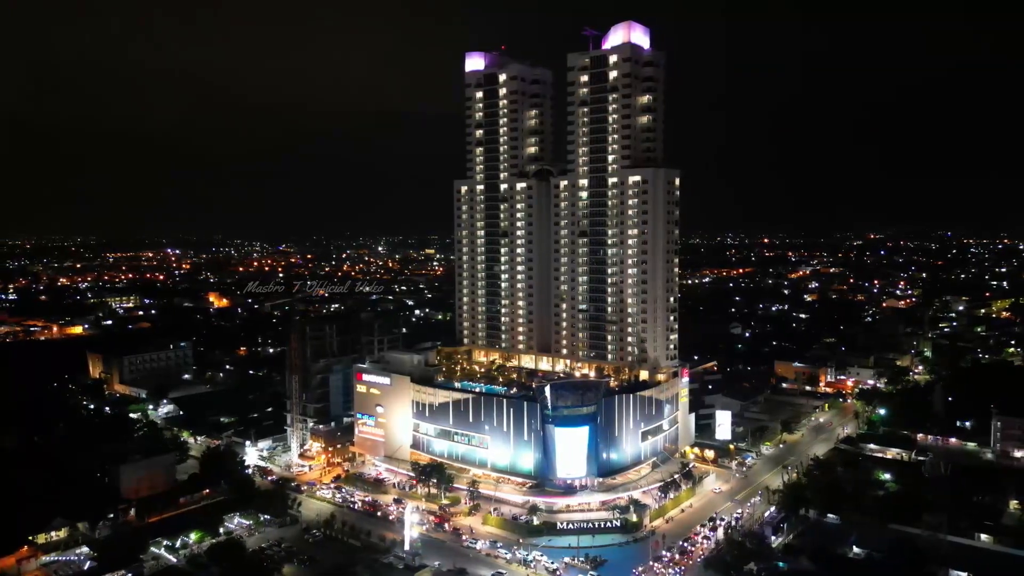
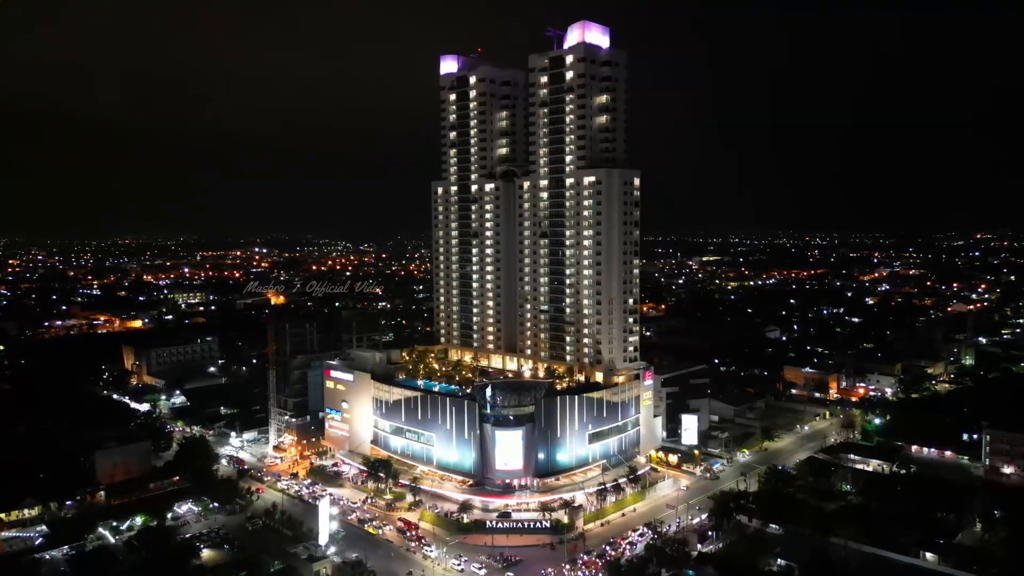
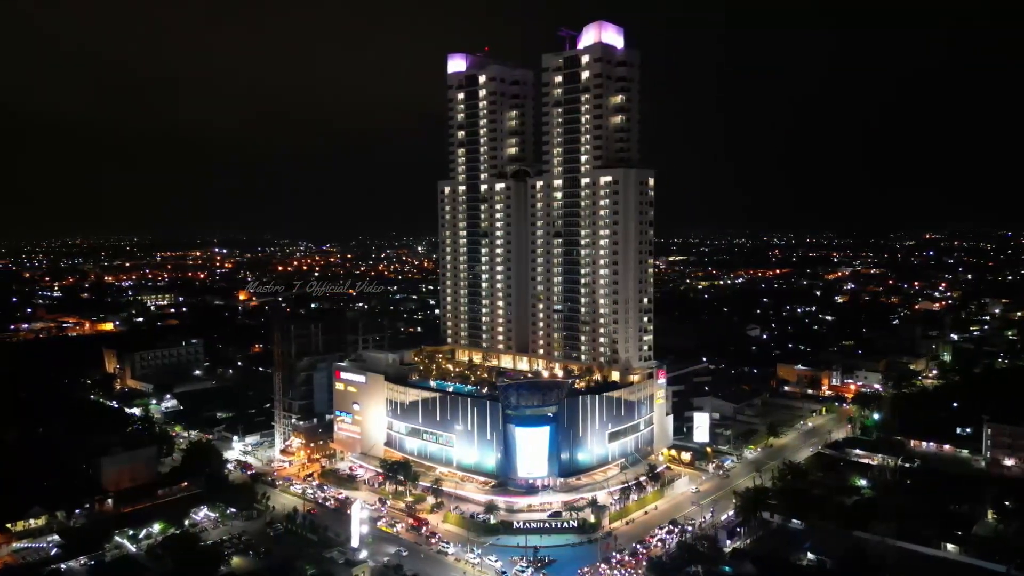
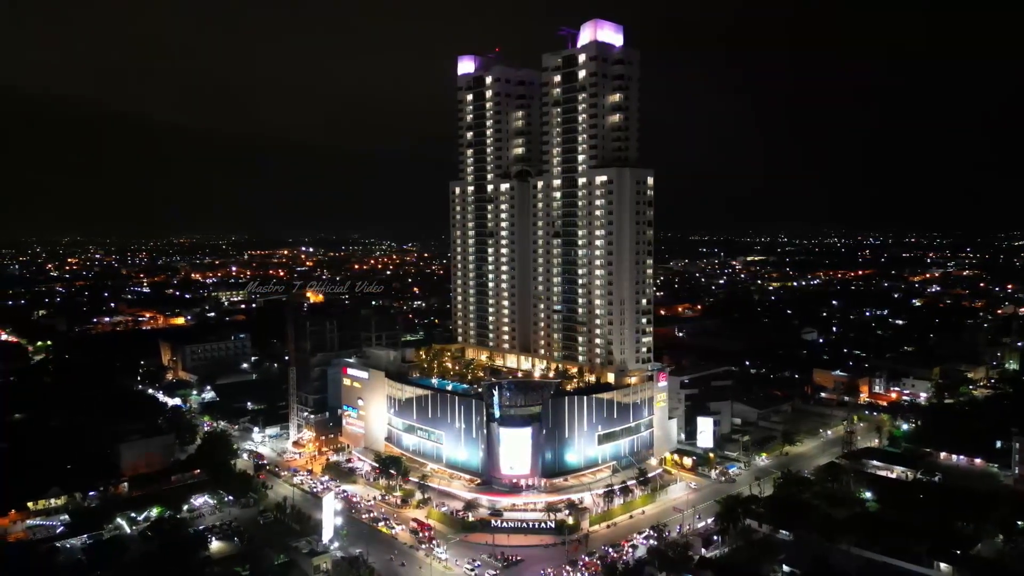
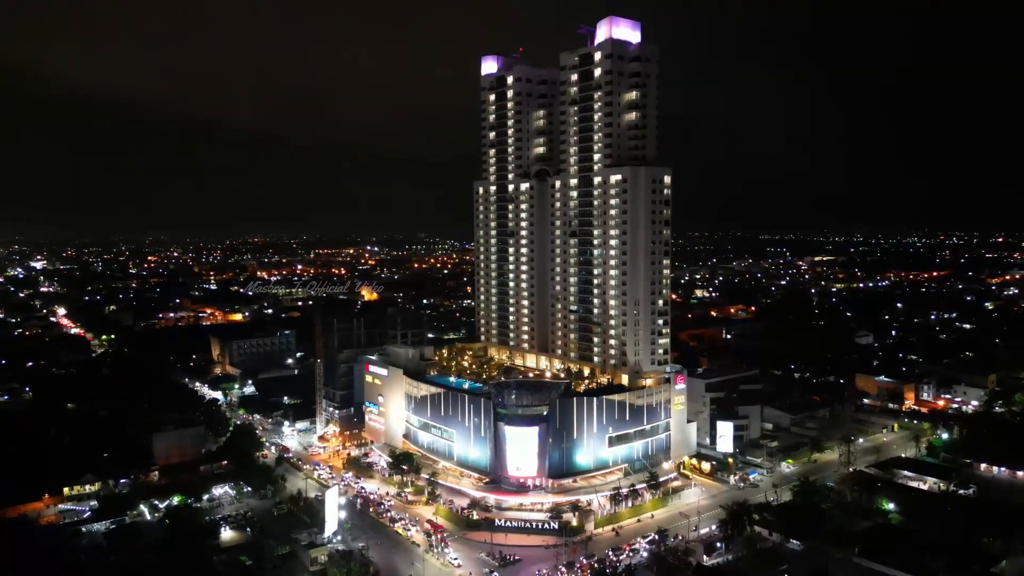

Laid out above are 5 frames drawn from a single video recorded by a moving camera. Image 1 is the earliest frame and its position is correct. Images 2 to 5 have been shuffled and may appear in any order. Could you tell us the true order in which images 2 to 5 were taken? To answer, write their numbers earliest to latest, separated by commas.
3, 2, 4, 5
